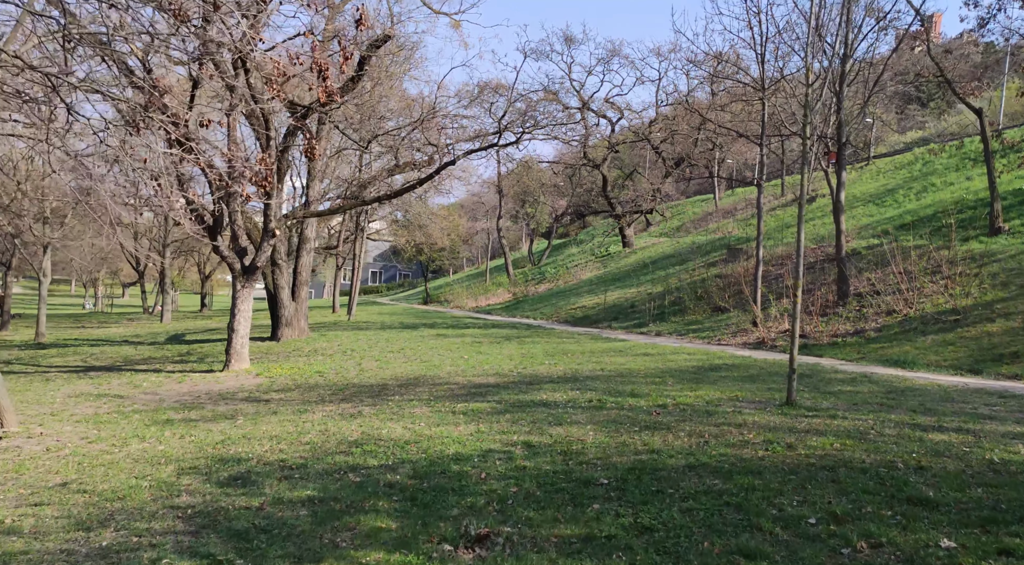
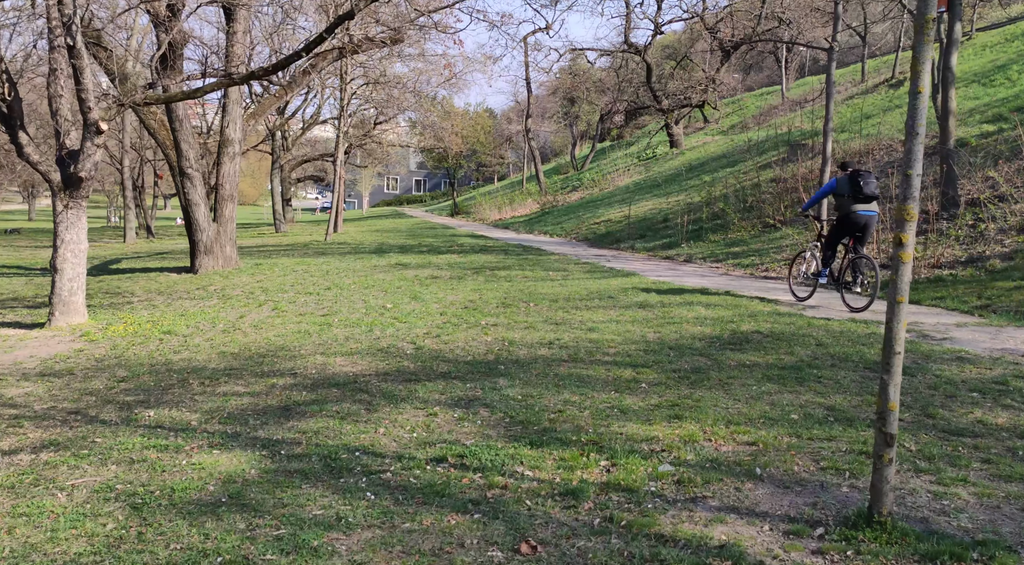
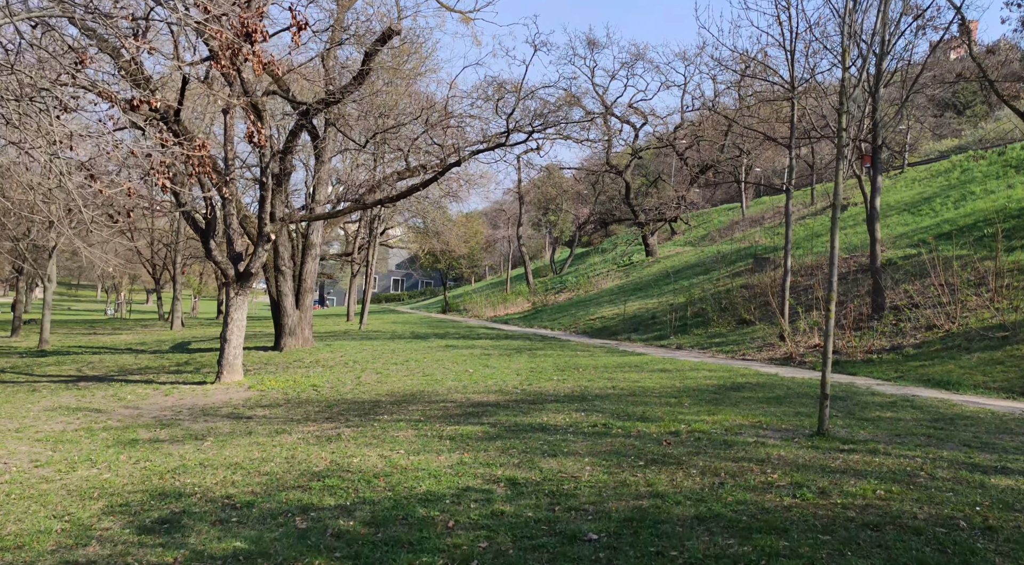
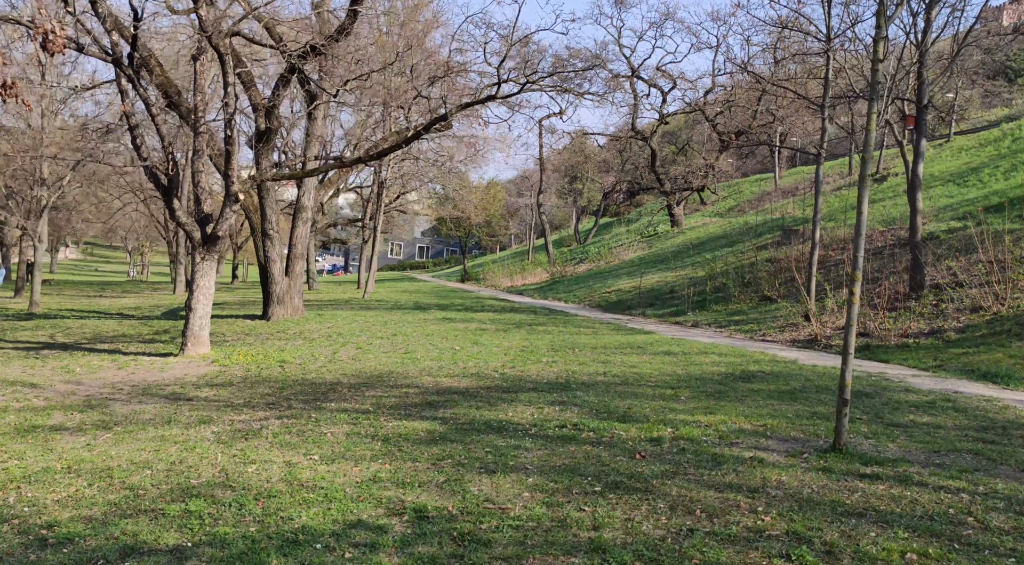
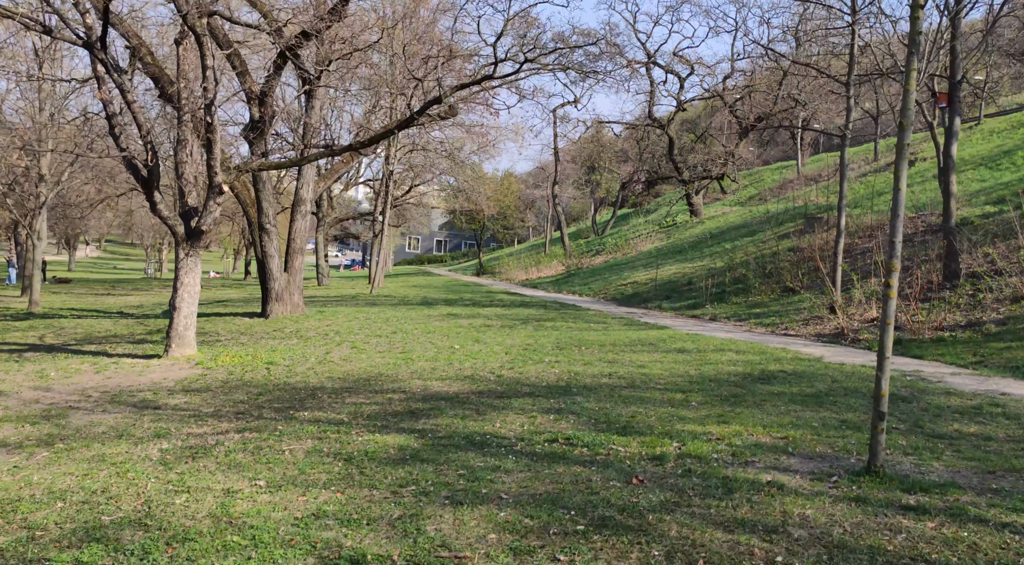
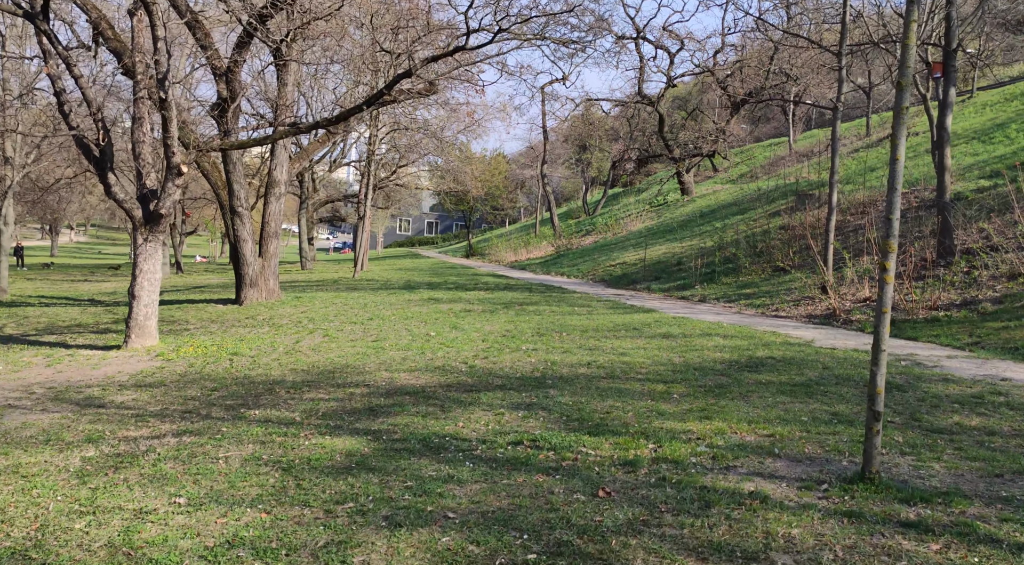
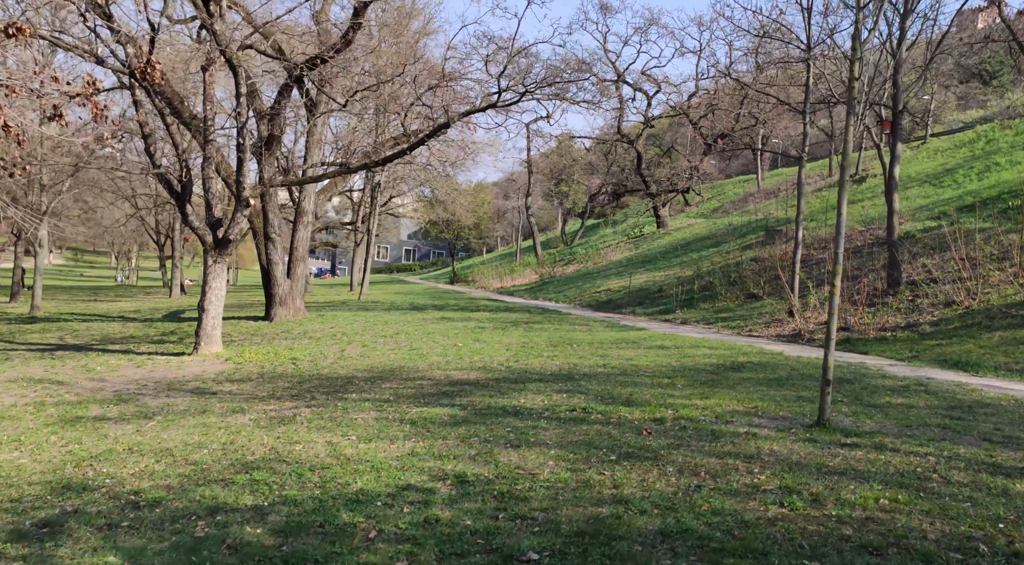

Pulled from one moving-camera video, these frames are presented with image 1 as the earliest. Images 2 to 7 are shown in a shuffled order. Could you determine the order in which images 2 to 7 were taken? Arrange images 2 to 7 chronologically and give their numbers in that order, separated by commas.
3, 7, 4, 5, 6, 2
